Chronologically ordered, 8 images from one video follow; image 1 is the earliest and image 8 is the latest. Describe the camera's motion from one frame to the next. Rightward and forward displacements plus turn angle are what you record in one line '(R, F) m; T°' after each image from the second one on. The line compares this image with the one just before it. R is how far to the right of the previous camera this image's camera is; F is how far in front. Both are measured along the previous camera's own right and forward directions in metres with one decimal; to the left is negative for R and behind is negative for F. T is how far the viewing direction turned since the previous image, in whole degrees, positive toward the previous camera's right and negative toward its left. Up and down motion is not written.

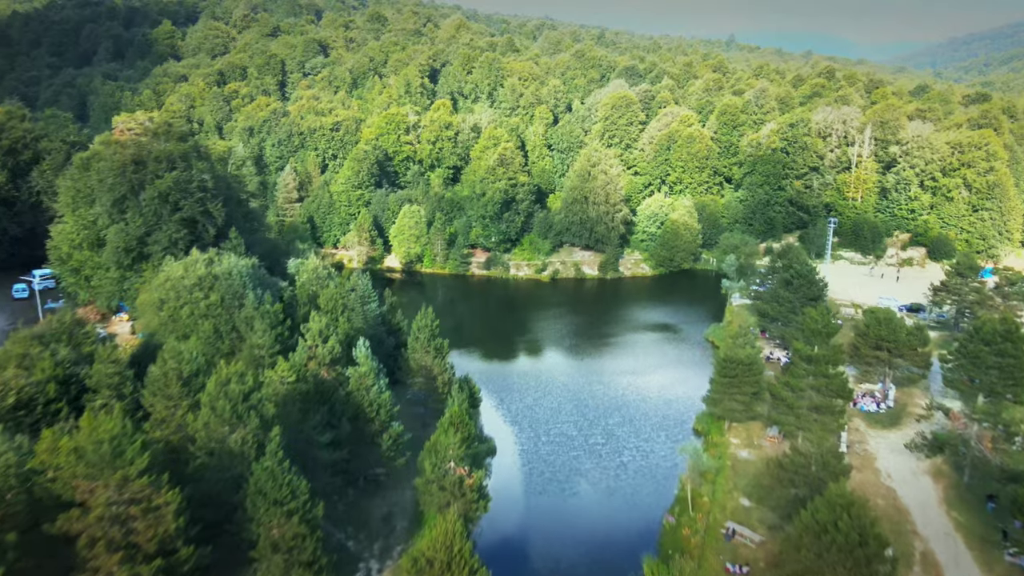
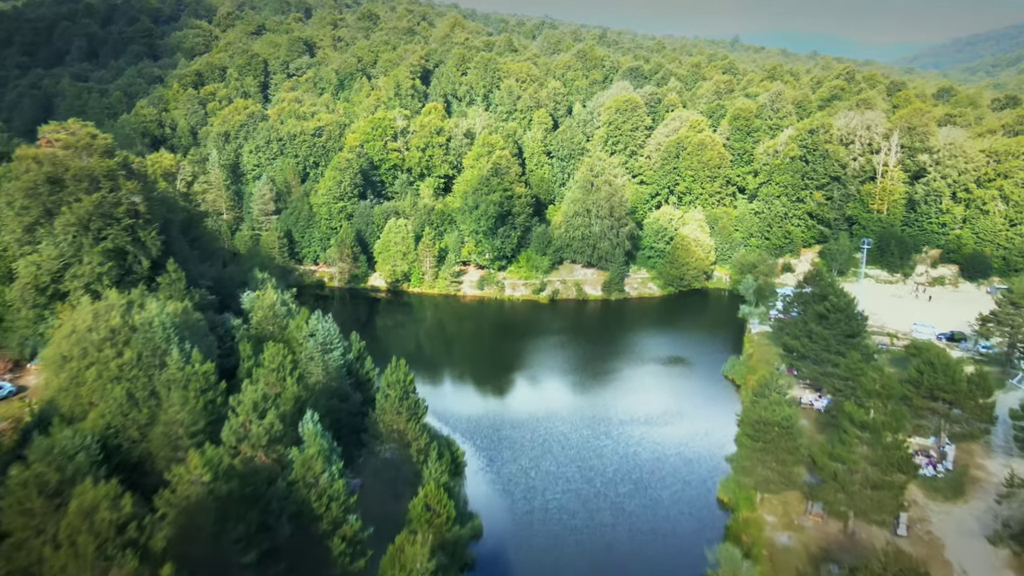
(+0.4, +6.1) m; 0°
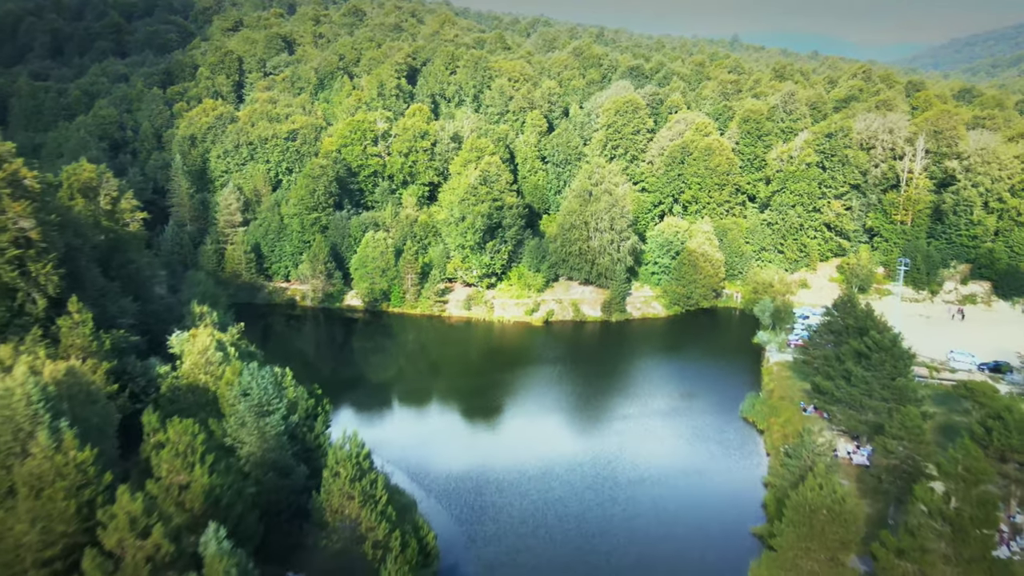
(+0.5, +6.1) m; 0°
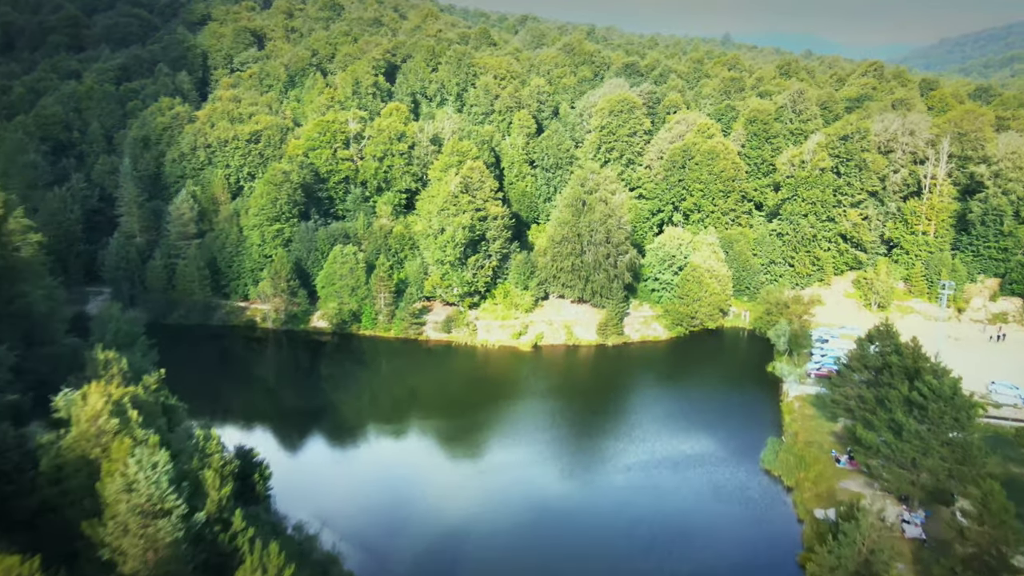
(+0.3, +6.2) m; +1°
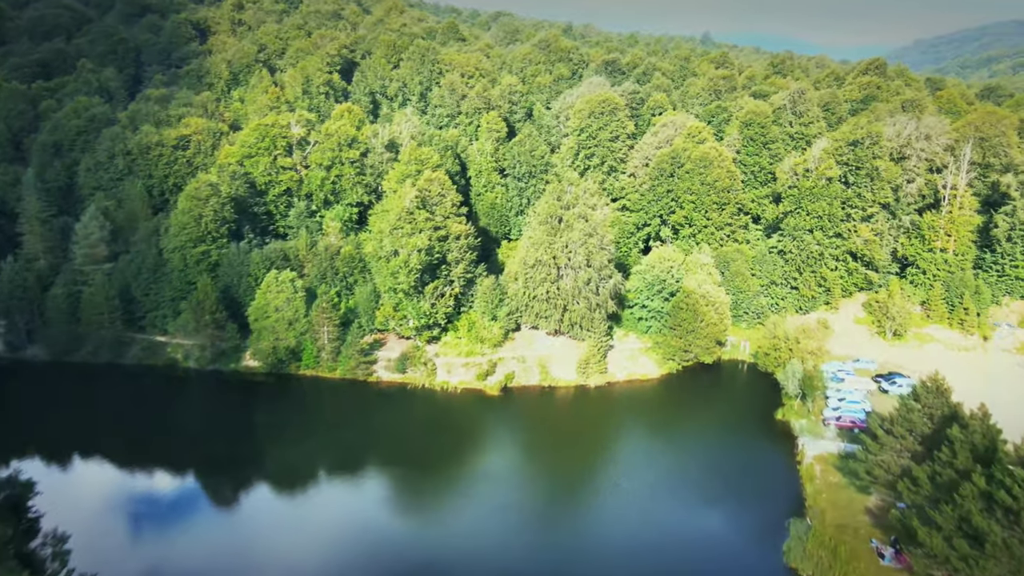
(+0.9, +7.6) m; +2°
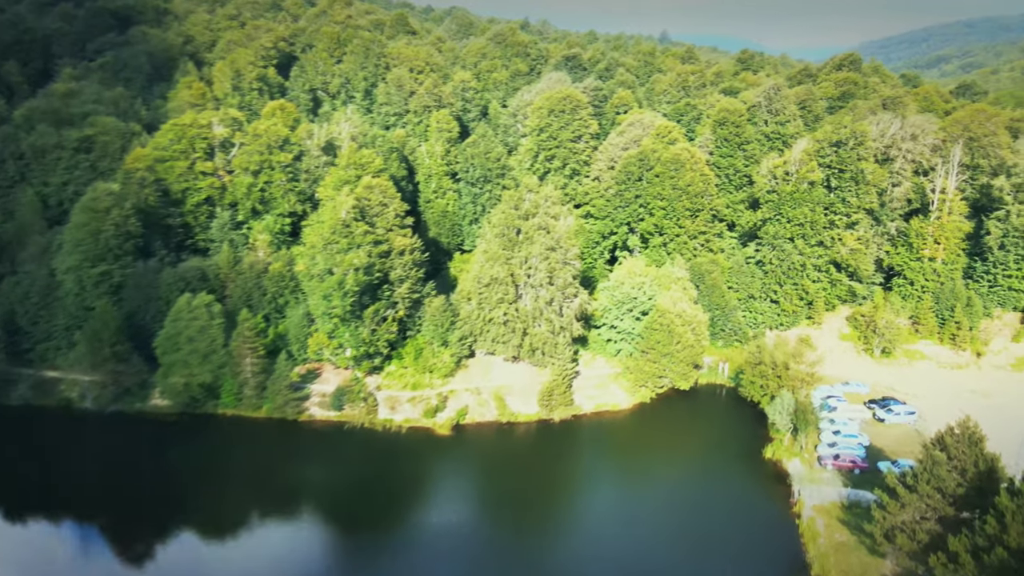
(+0.5, +5.6) m; +3°
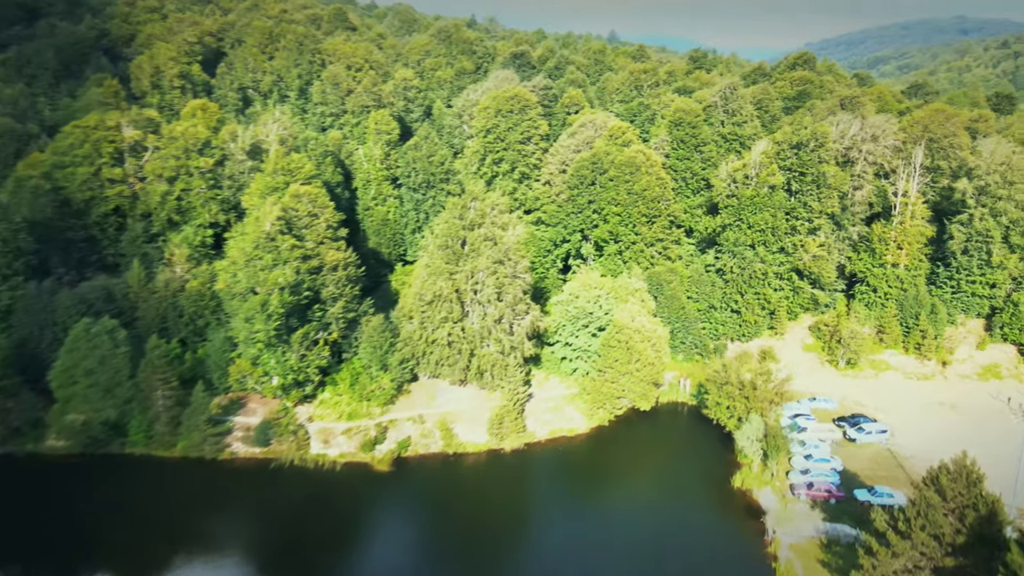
(+0.4, +3.5) m; +4°
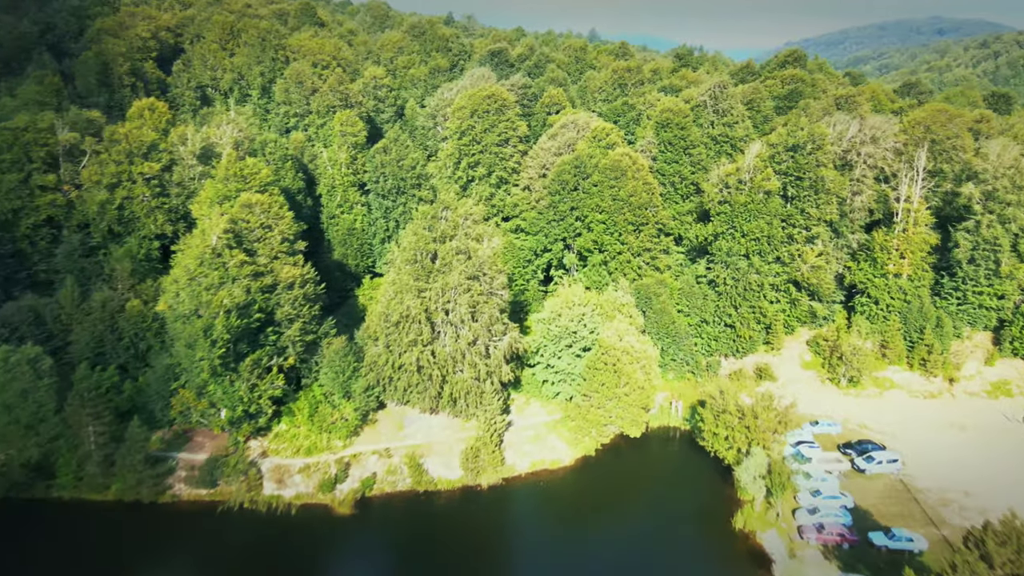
(+0.3, +3.5) m; +1°
